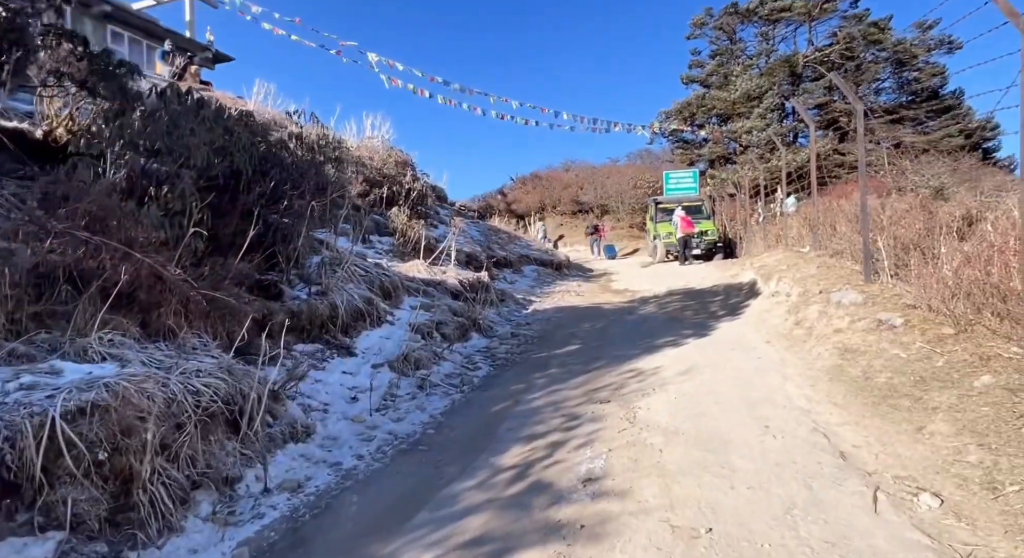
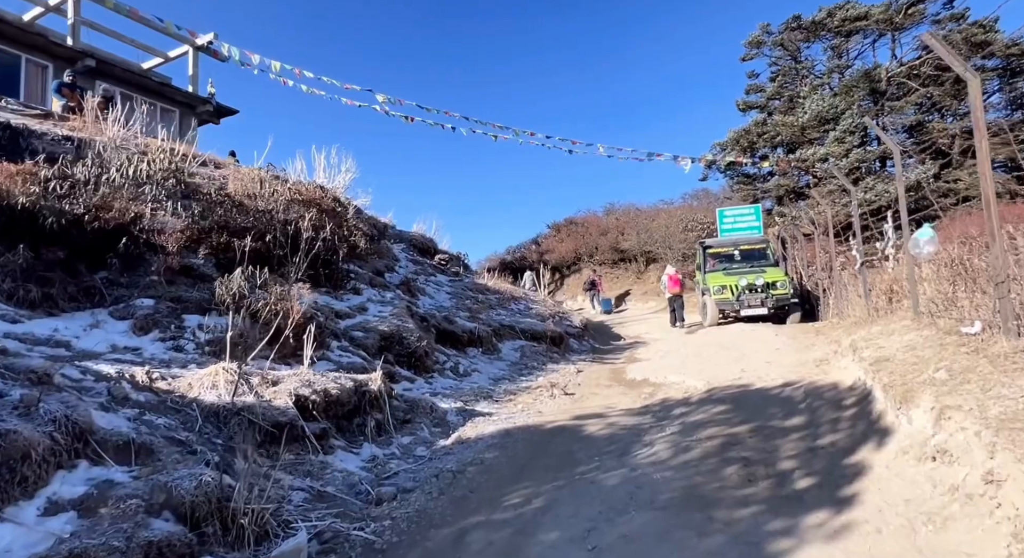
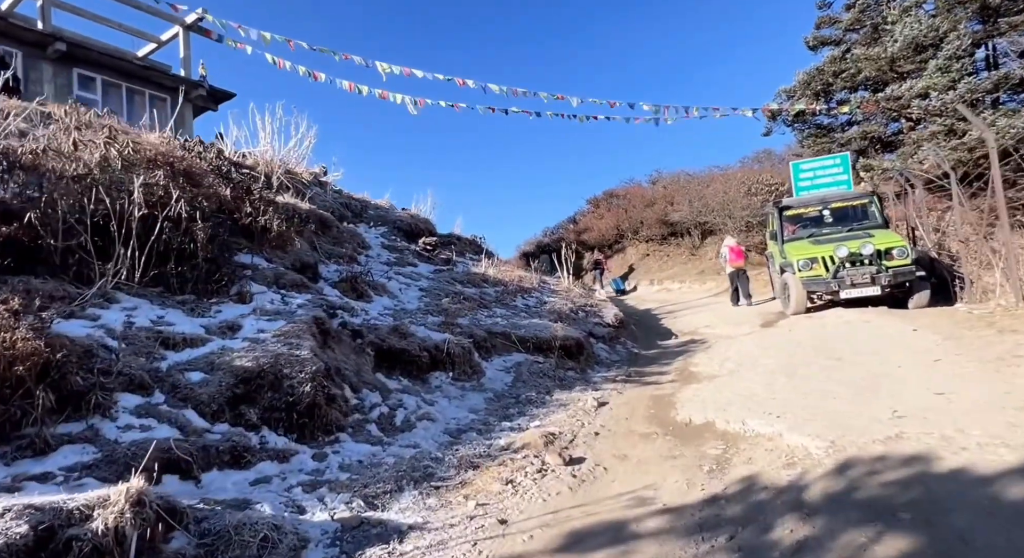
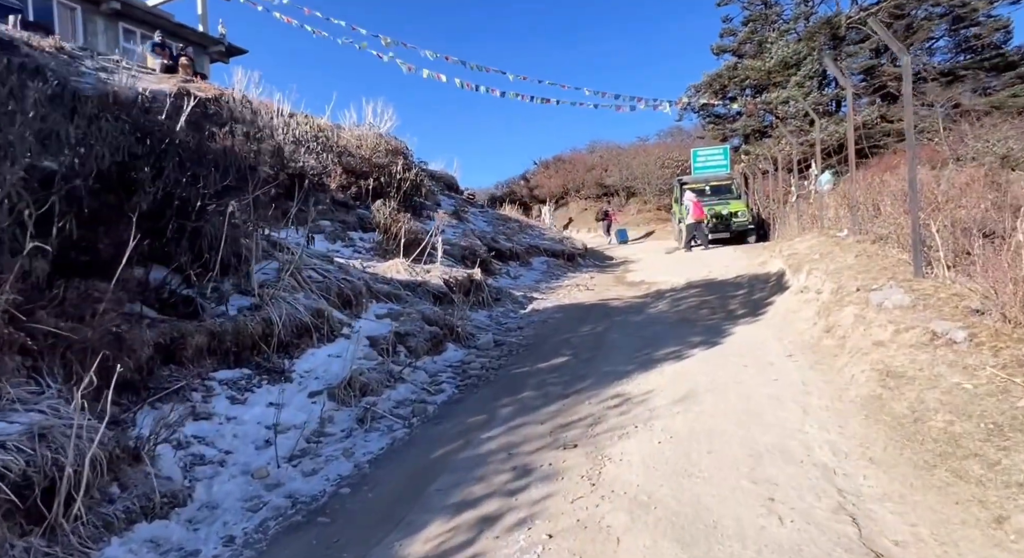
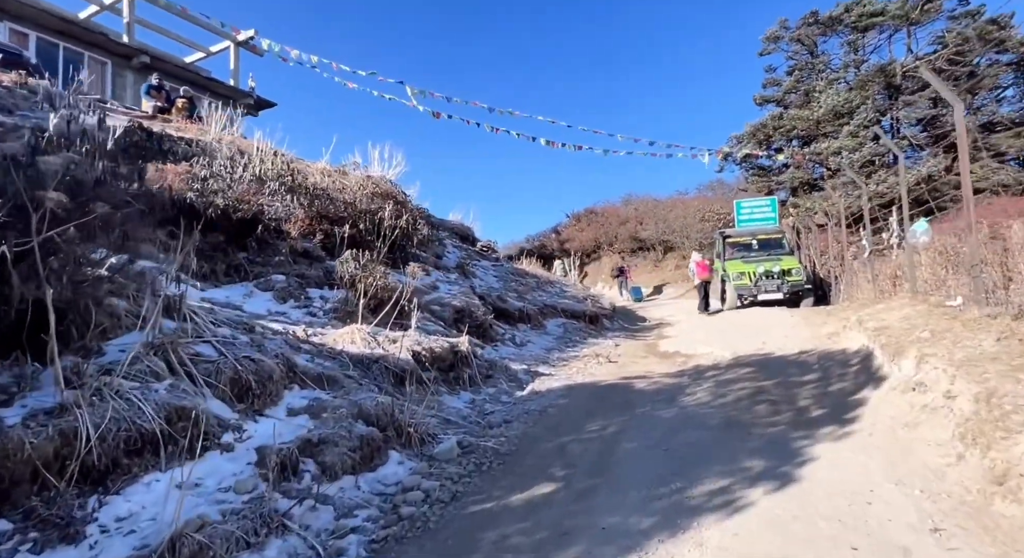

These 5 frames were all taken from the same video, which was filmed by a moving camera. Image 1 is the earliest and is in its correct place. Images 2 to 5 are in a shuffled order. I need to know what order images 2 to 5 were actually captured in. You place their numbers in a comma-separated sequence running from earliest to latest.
4, 5, 2, 3
